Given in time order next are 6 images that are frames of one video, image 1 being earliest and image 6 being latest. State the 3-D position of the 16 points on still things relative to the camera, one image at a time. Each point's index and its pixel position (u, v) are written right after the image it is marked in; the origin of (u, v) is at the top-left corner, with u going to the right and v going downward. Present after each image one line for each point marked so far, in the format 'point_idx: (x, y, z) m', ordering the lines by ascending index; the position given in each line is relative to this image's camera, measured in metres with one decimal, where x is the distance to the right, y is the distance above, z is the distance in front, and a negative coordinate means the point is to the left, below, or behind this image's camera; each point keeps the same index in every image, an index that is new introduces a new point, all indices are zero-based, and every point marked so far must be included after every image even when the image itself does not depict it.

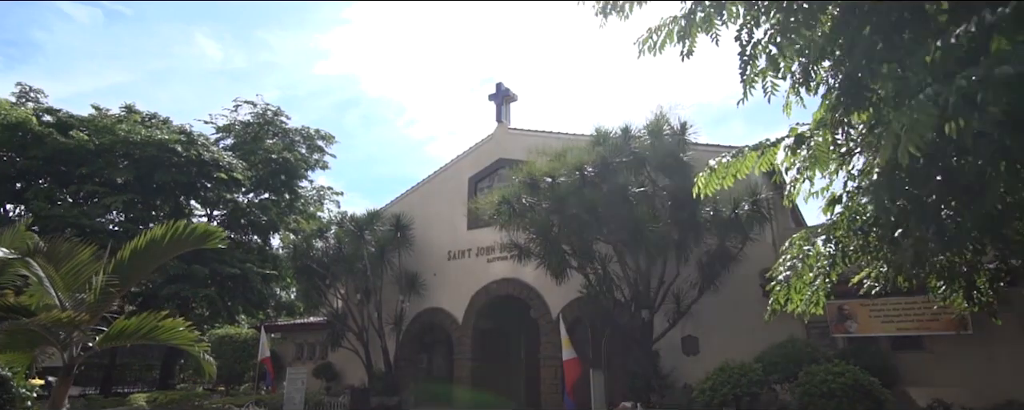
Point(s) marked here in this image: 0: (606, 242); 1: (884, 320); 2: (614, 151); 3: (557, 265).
0: (+2.7, -1.0, +15.7) m
1: (+10.2, -3.1, +14.6) m
2: (+3.0, +1.6, +15.5) m
3: (+1.3, -1.7, +15.5) m
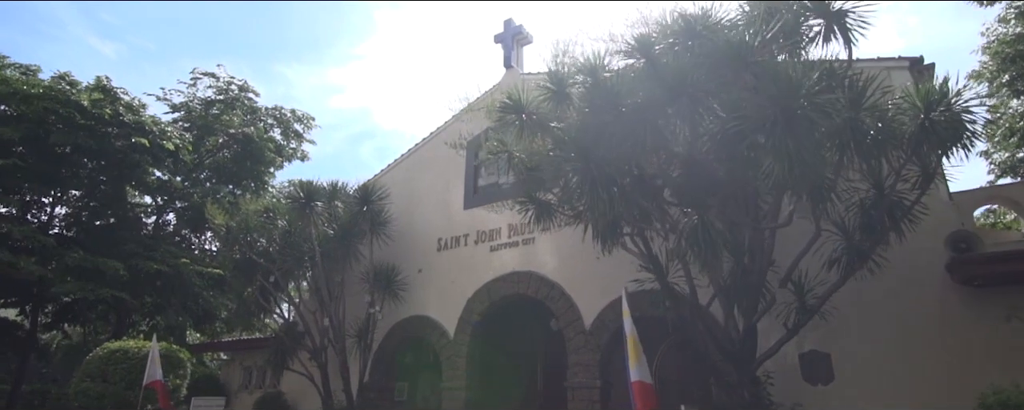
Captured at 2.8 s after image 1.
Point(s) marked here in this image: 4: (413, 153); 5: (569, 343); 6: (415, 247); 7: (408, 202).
0: (+2.9, +0.5, +9.1) m
1: (+10.4, -1.6, +7.7) m
2: (+3.2, +3.1, +9.0) m
3: (+1.6, -0.2, +8.9) m
4: (-3.5, +1.9, +19.2) m
5: (+1.5, -3.7, +14.1) m
6: (-3.3, -1.5, +18.0) m
7: (-3.6, +0.1, +18.7) m
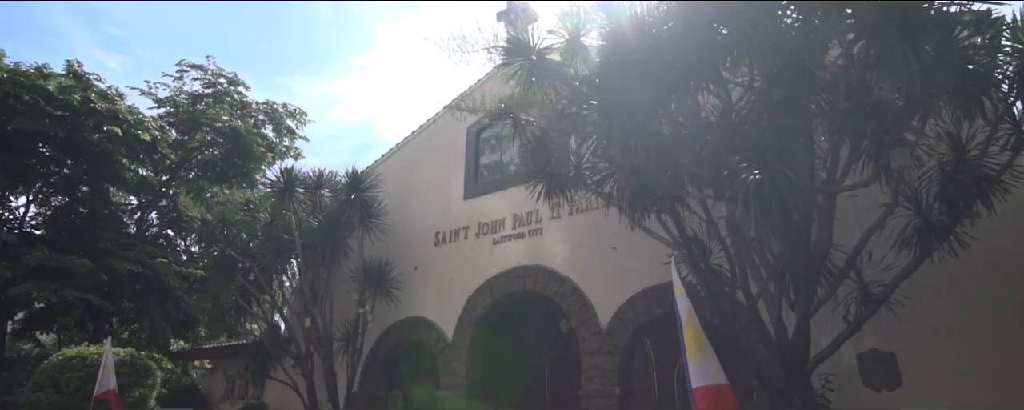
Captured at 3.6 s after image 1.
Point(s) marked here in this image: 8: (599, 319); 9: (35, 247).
0: (+3.0, +1.0, +7.5) m
1: (+10.5, -1.0, +6.0) m
2: (+3.3, +3.6, +7.5) m
3: (+1.7, +0.3, +7.3) m
4: (-3.4, +2.1, +17.6) m
5: (+1.6, -3.3, +12.4) m
6: (-3.2, -1.2, +16.4) m
7: (-3.5, +0.4, +17.1) m
8: (+2.0, -2.6, +12.3) m
9: (-16.4, -1.4, +18.3) m
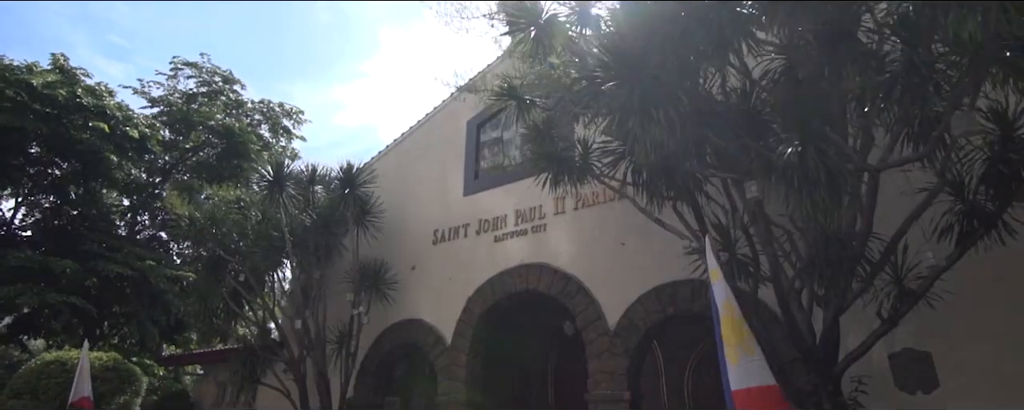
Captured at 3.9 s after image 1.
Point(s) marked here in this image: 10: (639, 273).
0: (+3.0, +1.2, +6.9) m
1: (+10.5, -0.8, +5.3) m
2: (+3.3, +3.8, +6.8) m
3: (+1.7, +0.5, +6.6) m
4: (-3.4, +2.2, +16.9) m
5: (+1.7, -3.1, +11.7) m
6: (-3.1, -1.1, +15.7) m
7: (-3.5, +0.5, +16.4) m
8: (+2.1, -2.5, +11.6) m
9: (-16.3, -1.4, +17.6) m
10: (+2.7, -1.4, +11.4) m
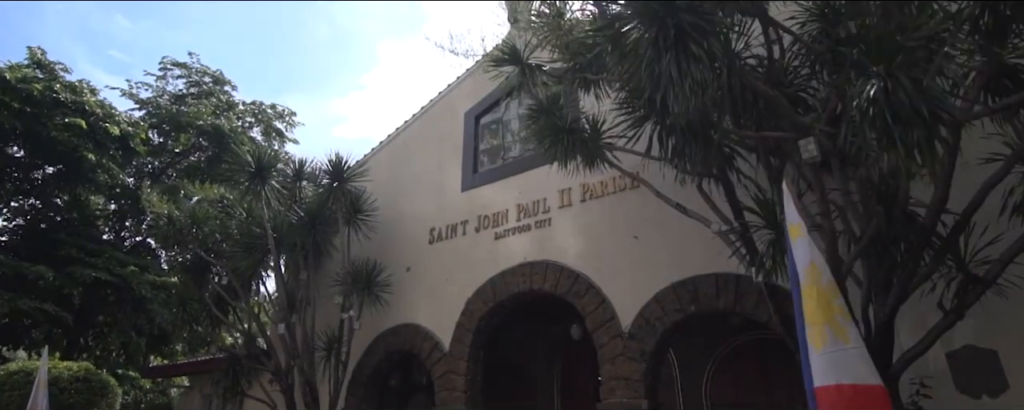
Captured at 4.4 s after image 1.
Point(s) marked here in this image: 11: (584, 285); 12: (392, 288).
0: (+3.1, +1.5, +5.9) m
1: (+10.6, -0.4, +4.2) m
2: (+3.3, +4.2, +5.9) m
3: (+1.7, +0.8, +5.6) m
4: (-3.3, +2.3, +16.0) m
5: (+1.8, -2.9, +10.6) m
6: (-3.0, -1.0, +14.7) m
7: (-3.4, +0.5, +15.4) m
8: (+2.1, -2.3, +10.5) m
9: (-16.3, -1.5, +16.6) m
10: (+2.7, -1.2, +10.4) m
11: (+1.5, -1.7, +11.2) m
12: (-3.2, -2.2, +14.3) m
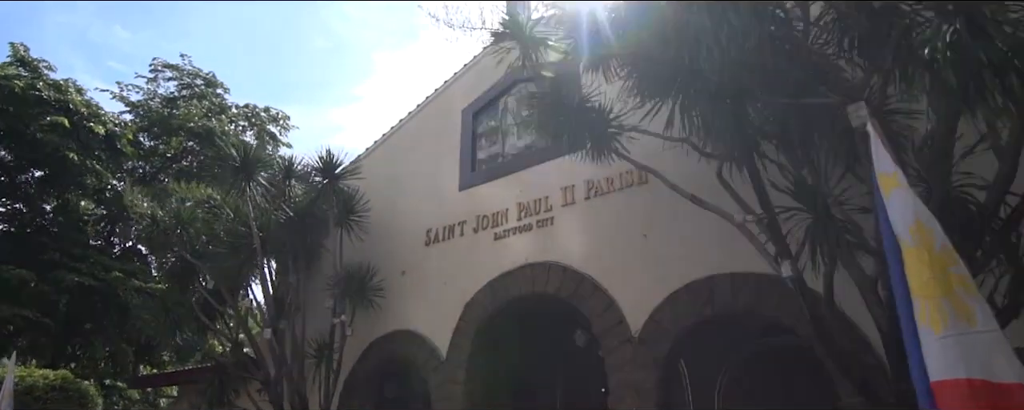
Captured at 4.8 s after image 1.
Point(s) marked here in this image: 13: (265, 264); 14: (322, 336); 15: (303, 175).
0: (+3.1, +1.6, +5.2) m
1: (+10.6, -0.2, +3.6) m
2: (+3.4, +4.3, +5.3) m
3: (+1.7, +1.0, +4.9) m
4: (-3.3, +2.2, +15.3) m
5: (+1.8, -2.8, +9.9) m
6: (-3.0, -1.0, +14.0) m
7: (-3.4, +0.5, +14.8) m
8: (+2.2, -2.2, +9.8) m
9: (-16.3, -1.5, +15.9) m
10: (+2.7, -1.1, +9.7) m
11: (+1.5, -1.6, +10.5) m
12: (-3.2, -2.2, +13.6) m
13: (-6.5, -1.8, +13.5) m
14: (-4.9, -3.5, +14.0) m
15: (-5.4, +0.8, +13.7) m
